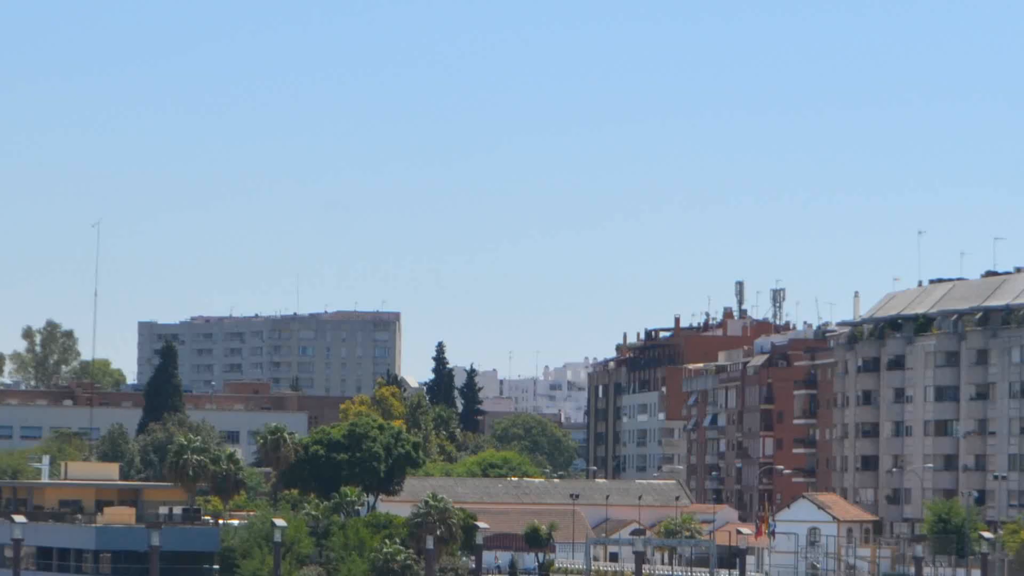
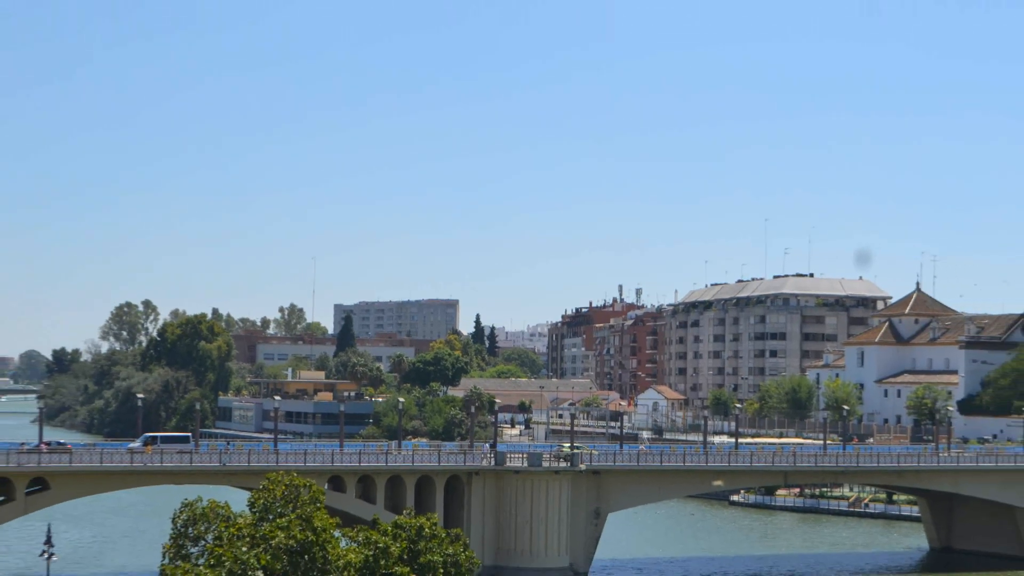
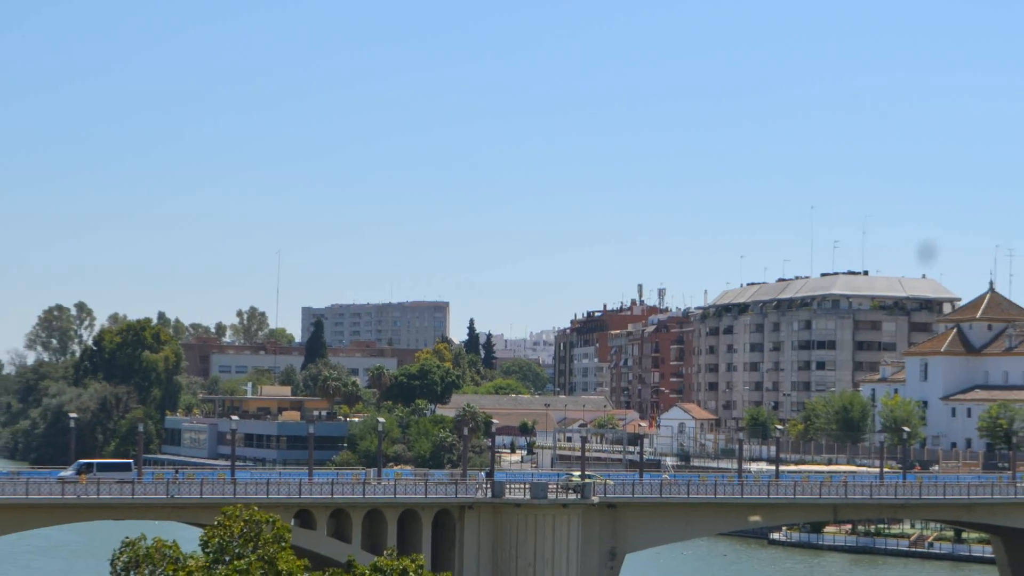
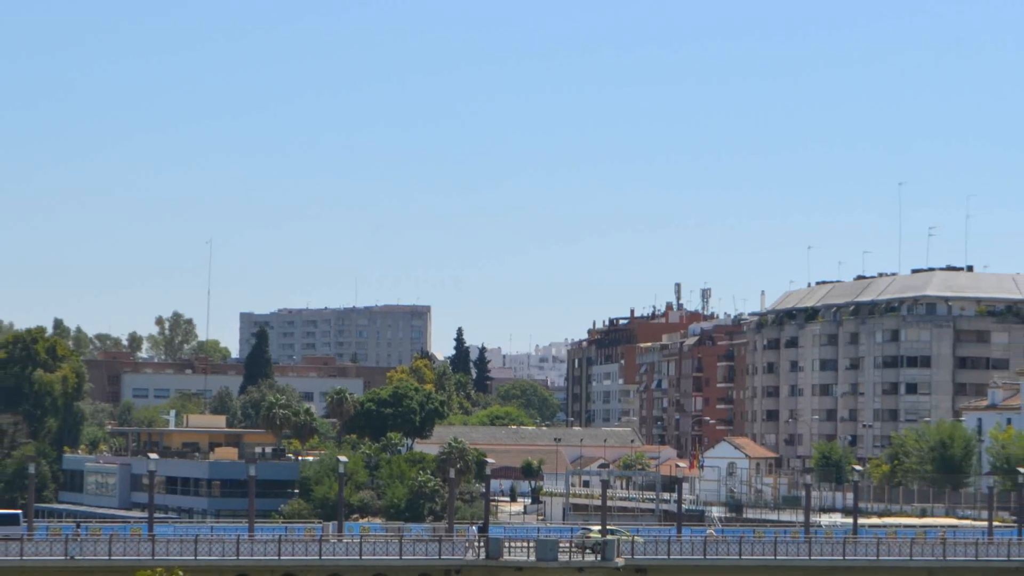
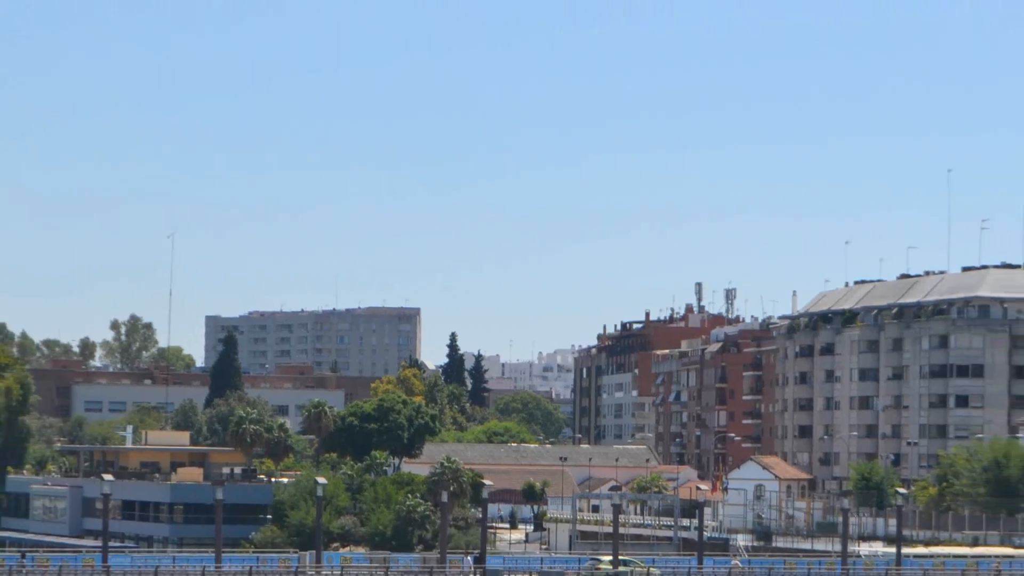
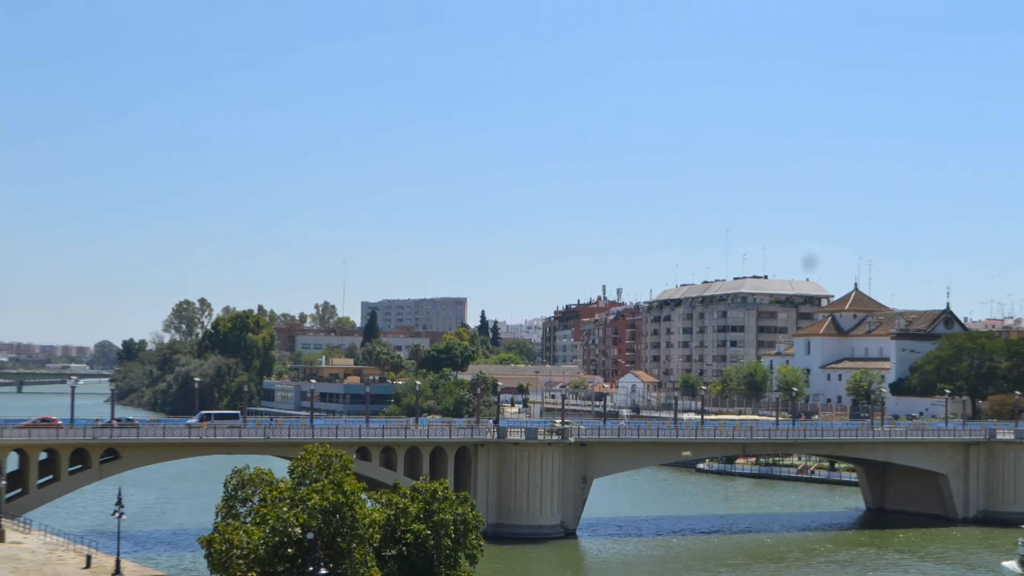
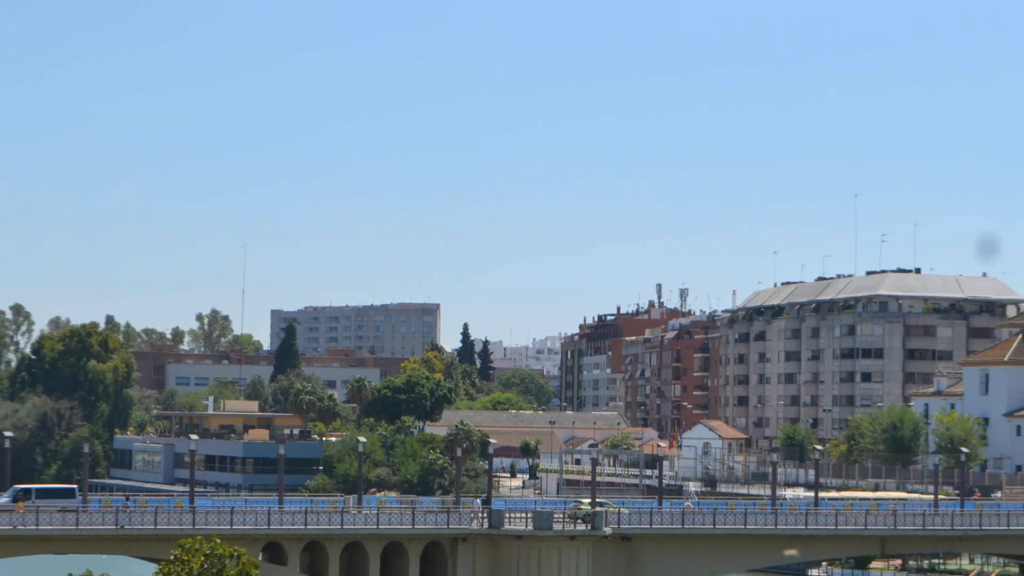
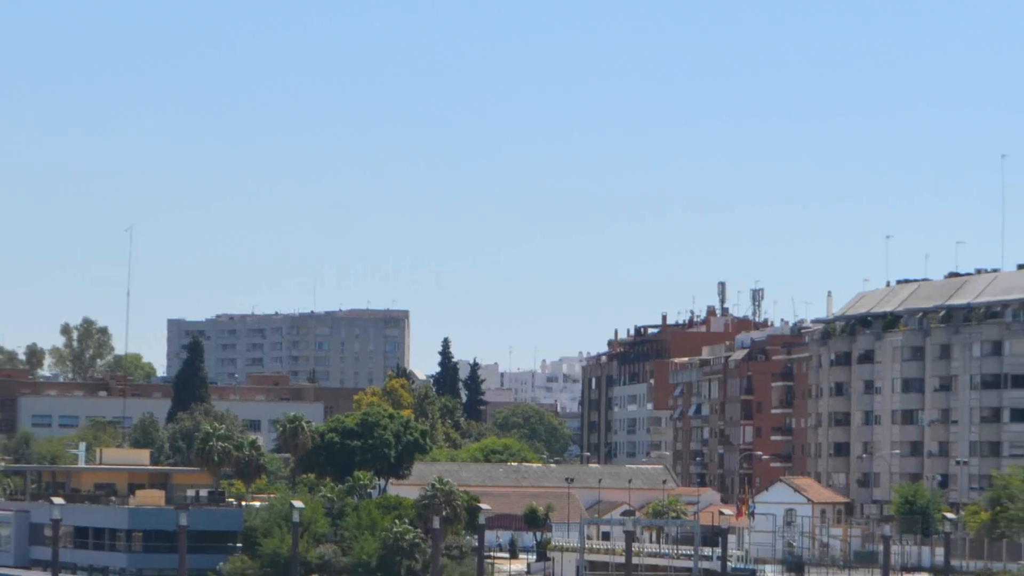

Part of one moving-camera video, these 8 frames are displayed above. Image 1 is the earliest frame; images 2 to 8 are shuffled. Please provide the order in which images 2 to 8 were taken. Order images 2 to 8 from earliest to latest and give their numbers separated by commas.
8, 5, 4, 7, 3, 2, 6
